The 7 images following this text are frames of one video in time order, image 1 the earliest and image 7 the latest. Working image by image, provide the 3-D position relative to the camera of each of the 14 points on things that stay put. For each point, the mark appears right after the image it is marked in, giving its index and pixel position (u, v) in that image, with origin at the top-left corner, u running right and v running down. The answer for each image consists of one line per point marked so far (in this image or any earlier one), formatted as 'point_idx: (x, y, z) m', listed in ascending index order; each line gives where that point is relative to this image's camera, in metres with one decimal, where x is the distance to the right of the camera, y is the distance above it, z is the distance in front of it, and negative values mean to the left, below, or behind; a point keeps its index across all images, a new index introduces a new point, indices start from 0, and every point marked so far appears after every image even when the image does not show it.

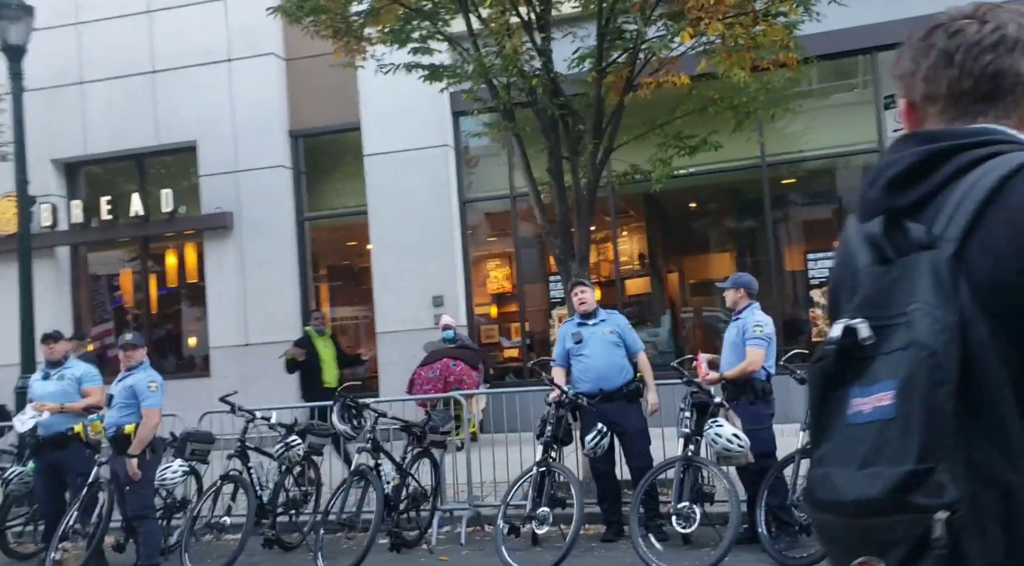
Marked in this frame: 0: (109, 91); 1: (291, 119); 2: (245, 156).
0: (-6.4, +3.1, +15.0) m
1: (-3.4, +2.6, +14.6) m
2: (-4.1, +2.0, +14.4) m
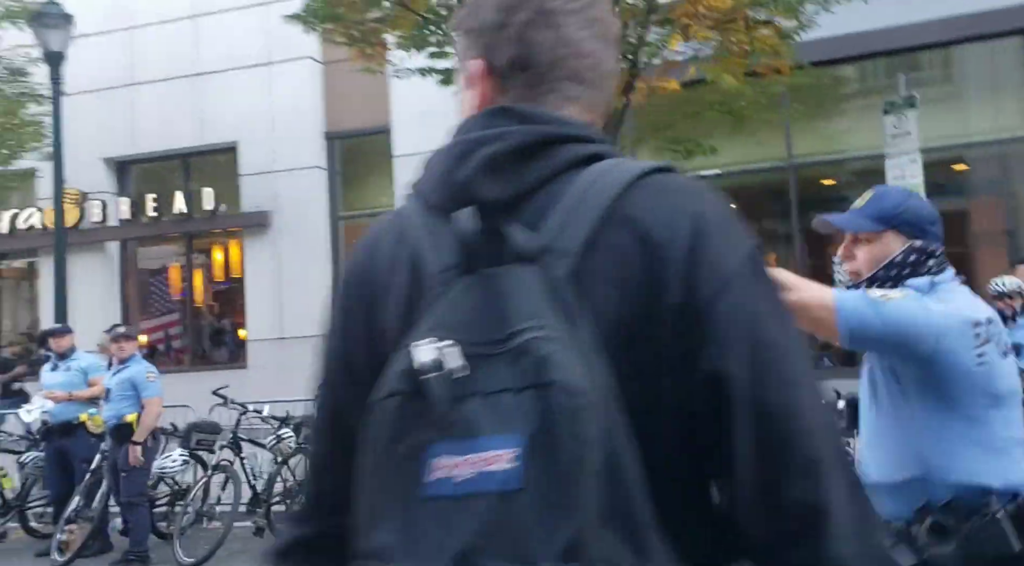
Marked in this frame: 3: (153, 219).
0: (-6.0, +3.2, +15.6) m
1: (-3.0, +2.7, +15.0) m
2: (-3.7, +2.1, +14.9) m
3: (-6.0, +1.0, +15.3) m
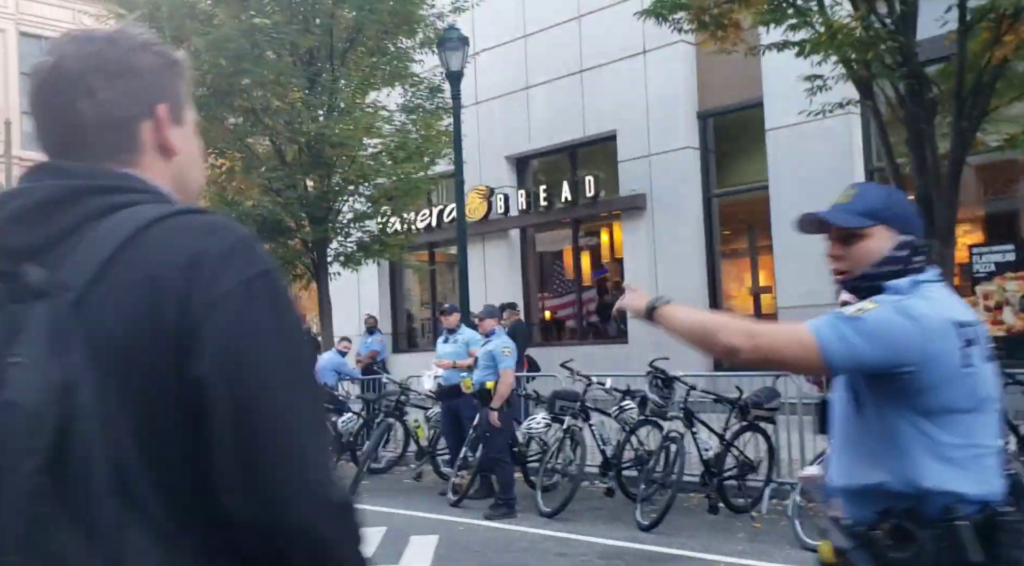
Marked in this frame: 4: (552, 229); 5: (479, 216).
0: (+0.8, +3.6, +17.2) m
1: (+3.2, +3.0, +15.4) m
2: (+2.5, +2.4, +15.6) m
3: (+0.7, +1.4, +16.9) m
4: (+0.7, +1.0, +17.4) m
5: (-0.7, +1.3, +17.9) m
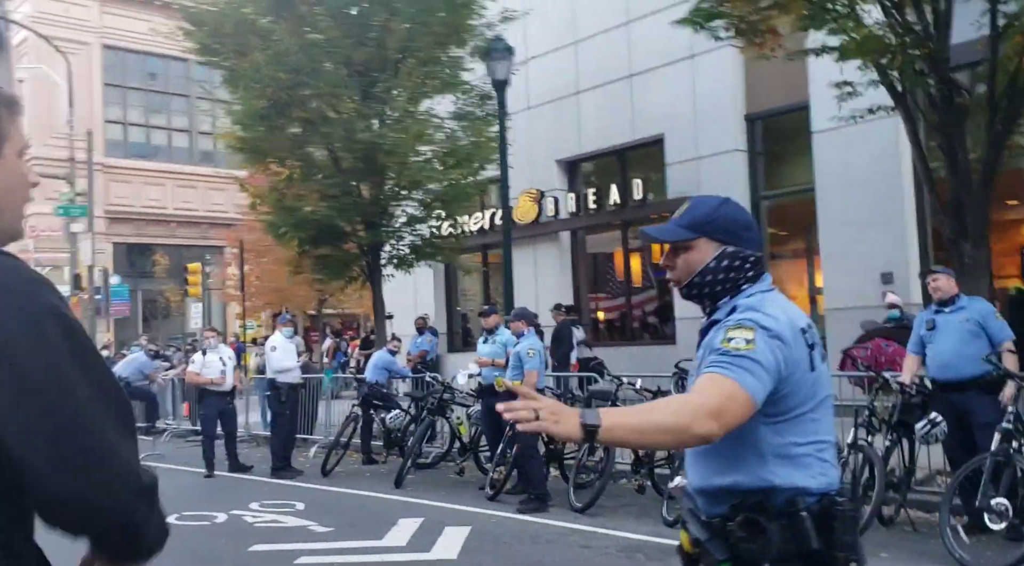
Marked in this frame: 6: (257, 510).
0: (+1.7, +3.5, +17.5) m
1: (+4.0, +3.0, +15.5) m
2: (+3.3, +2.4, +15.8) m
3: (+1.6, +1.3, +17.2) m
4: (+1.7, +1.0, +17.7) m
5: (+0.4, +1.3, +18.3) m
6: (-2.4, -2.1, +8.7) m
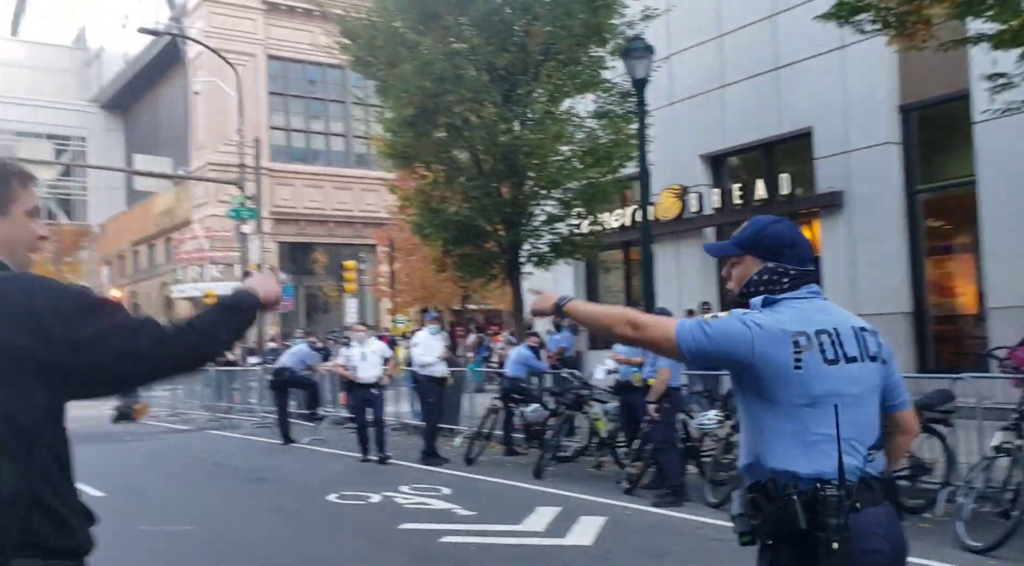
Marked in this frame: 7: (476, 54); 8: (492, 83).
0: (+4.4, +3.6, +17.3) m
1: (+6.3, +3.1, +15.0) m
2: (+5.7, +2.5, +15.4) m
3: (+4.2, +1.4, +17.1) m
4: (+4.4, +1.1, +17.4) m
5: (+3.2, +1.3, +18.3) m
6: (-1.1, -2.1, +9.3) m
7: (-0.5, +3.4, +13.5) m
8: (-0.3, +3.0, +13.8) m
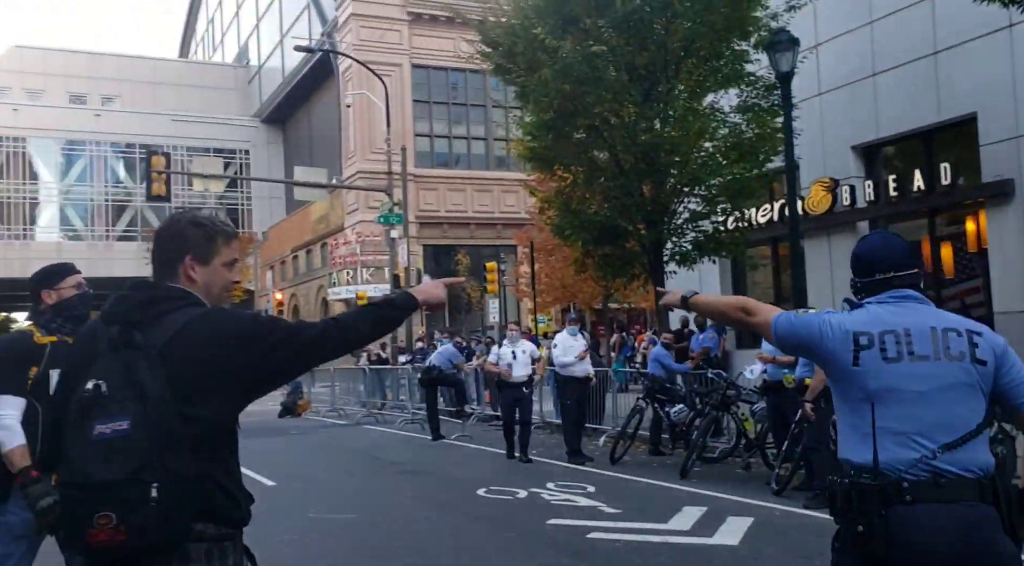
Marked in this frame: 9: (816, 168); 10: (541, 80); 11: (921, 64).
0: (+7.0, +3.7, +16.5) m
1: (+8.5, +3.2, +13.9) m
2: (+8.0, +2.6, +14.4) m
3: (+6.8, +1.5, +16.3) m
4: (+7.1, +1.1, +16.7) m
5: (+6.0, +1.4, +17.7) m
6: (+0.4, -2.1, +9.5) m
7: (+1.5, +3.4, +13.5) m
8: (+1.8, +3.0, +13.8) m
9: (+6.0, +2.3, +18.3) m
10: (+0.4, +3.0, +13.6) m
11: (+7.1, +3.8, +16.2) m
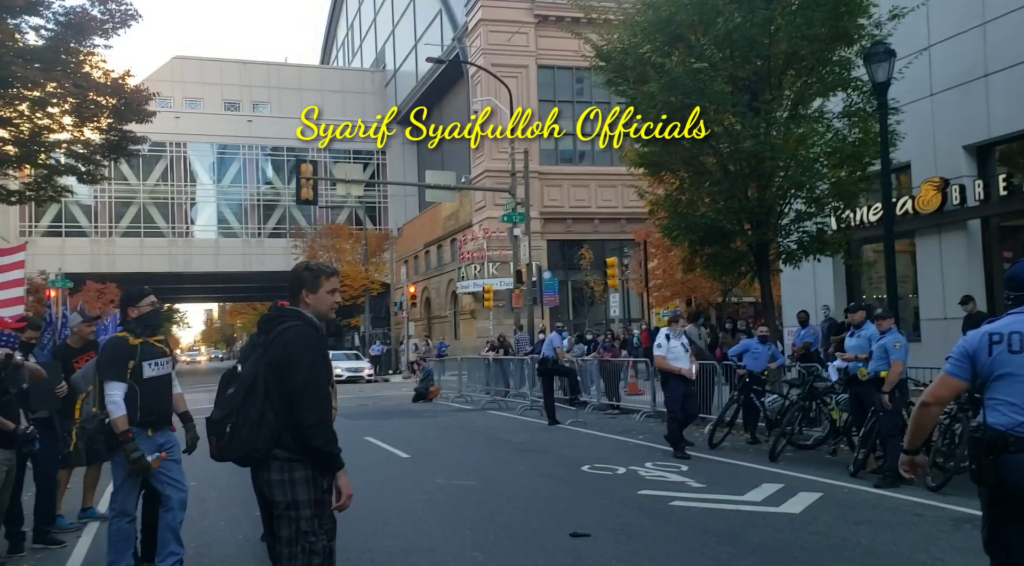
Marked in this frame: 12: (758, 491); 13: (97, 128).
0: (+9.0, +3.7, +16.6) m
1: (+10.2, +3.2, +13.9) m
2: (+9.7, +2.6, +14.4) m
3: (+8.9, +1.5, +16.5) m
4: (+9.2, +1.2, +16.8) m
5: (+8.2, +1.4, +18.0) m
6: (+1.6, -2.1, +10.7) m
7: (+3.2, +3.4, +14.5) m
8: (+3.6, +3.0, +14.7) m
9: (+8.4, +2.3, +18.6) m
10: (+2.2, +3.0, +14.7) m
11: (+9.2, +3.9, +16.3) m
12: (+2.4, -2.0, +8.9) m
13: (-6.2, +2.3, +13.9) m
